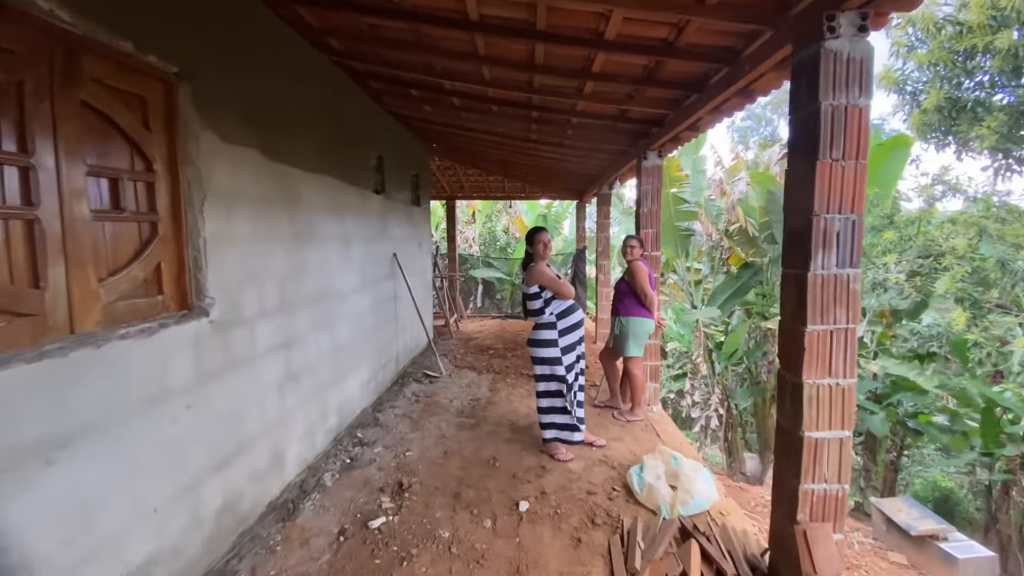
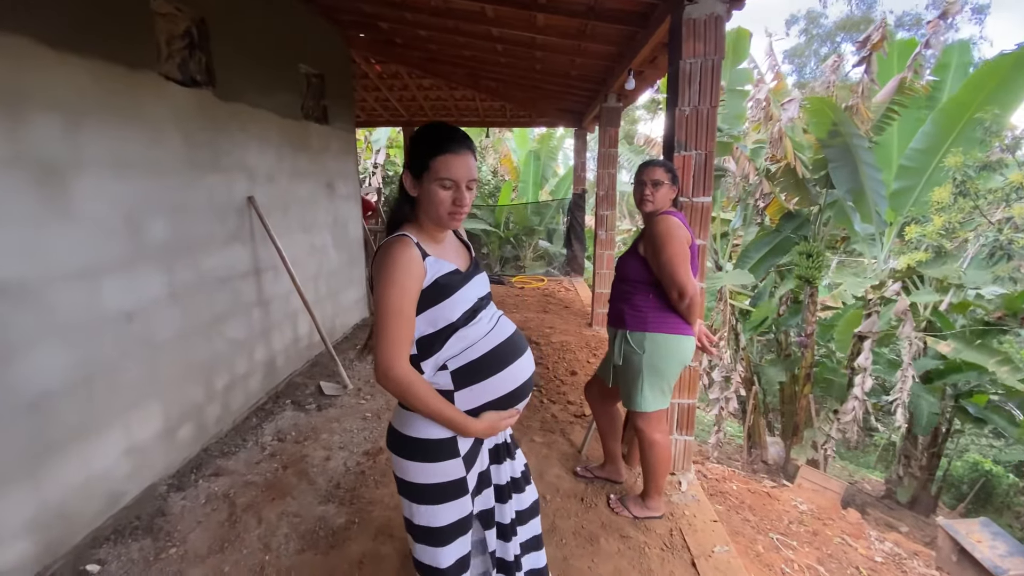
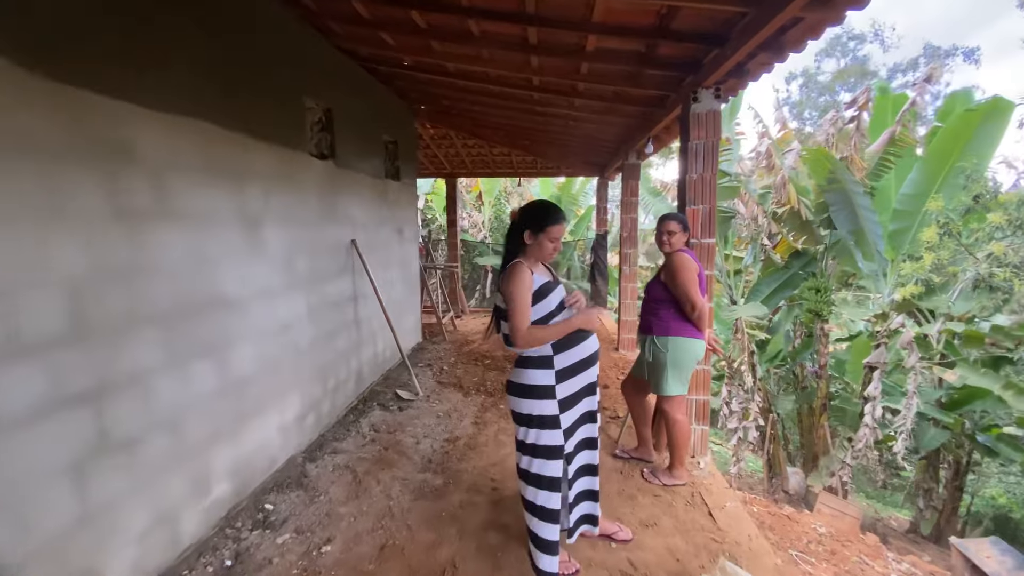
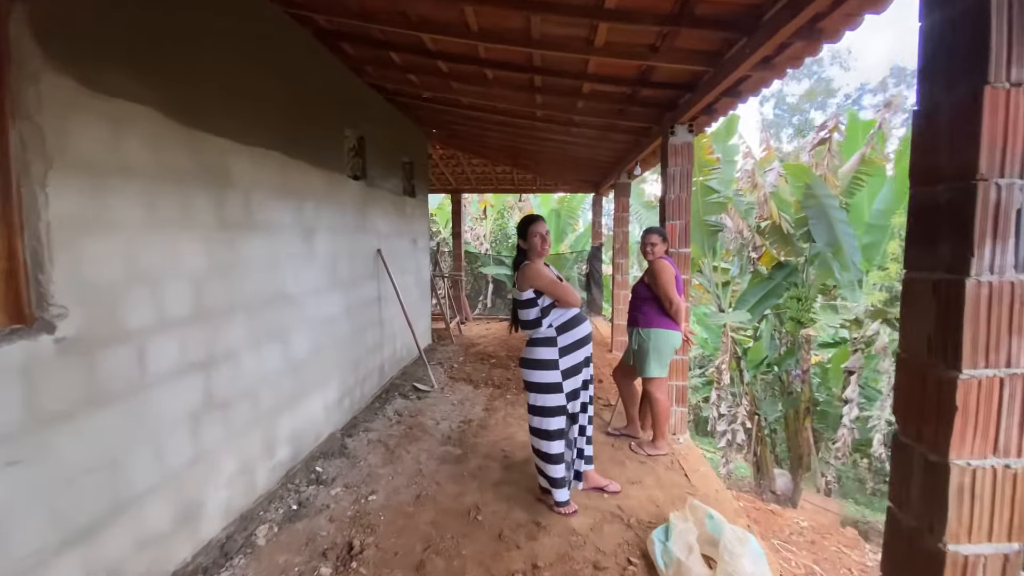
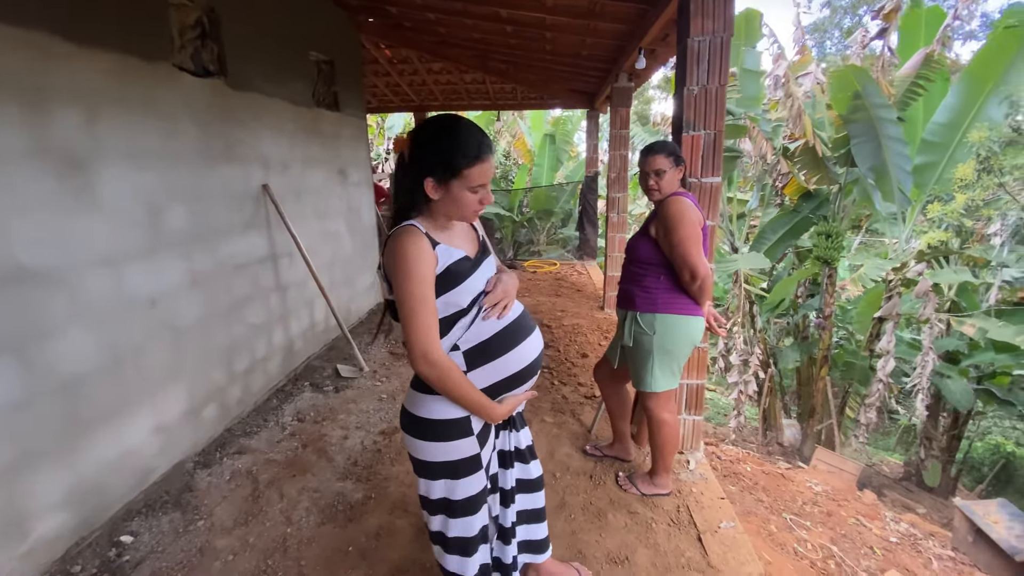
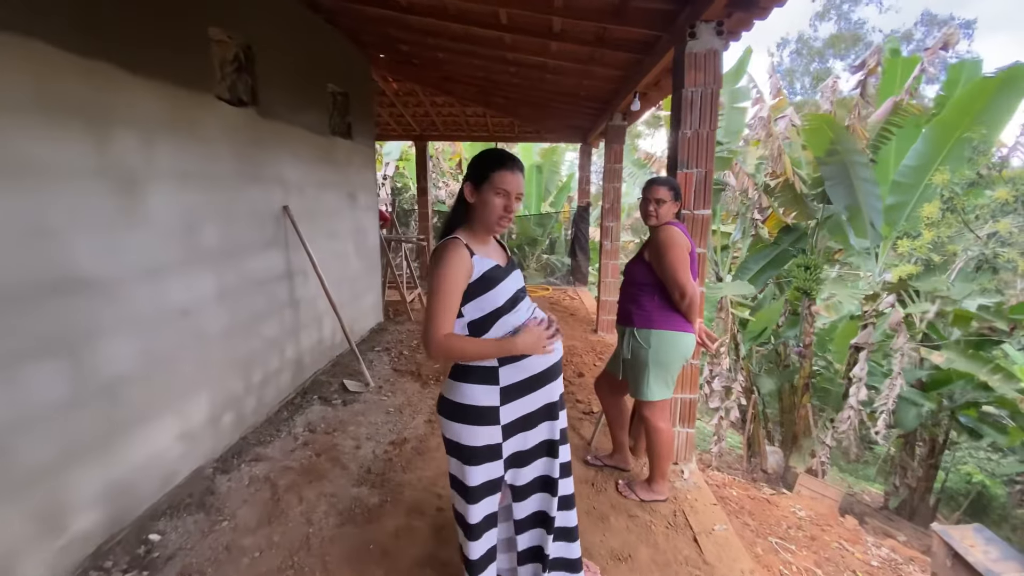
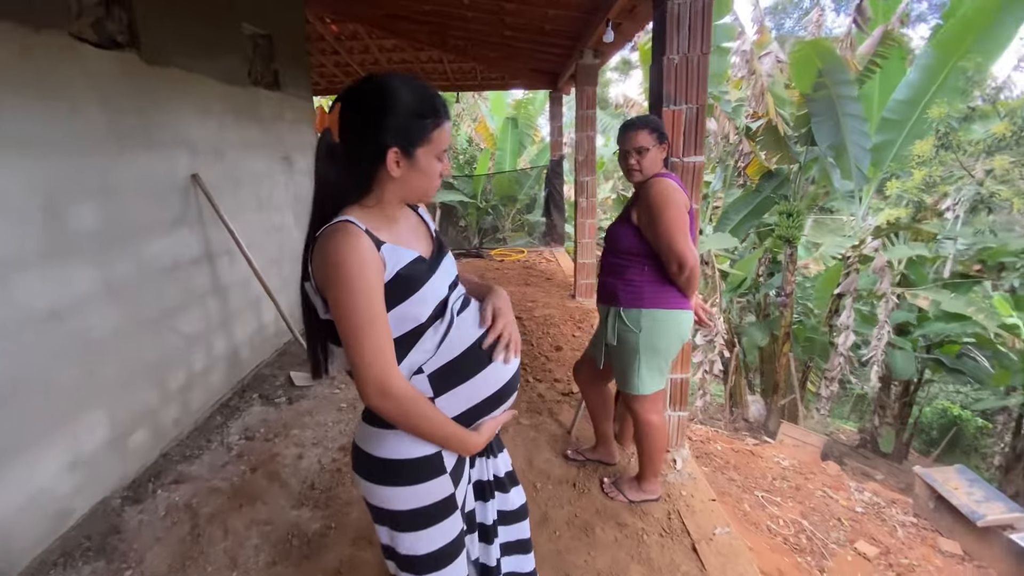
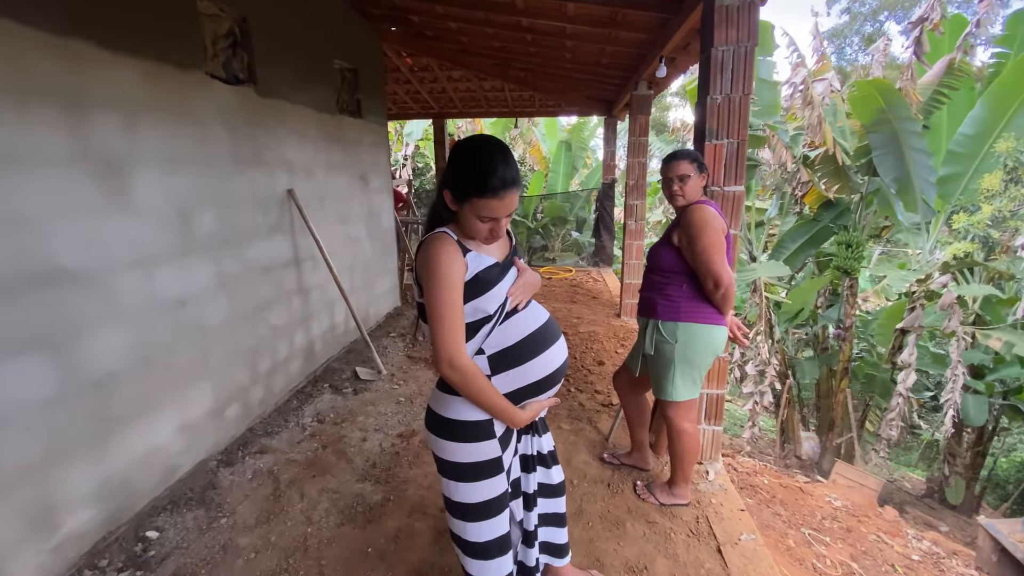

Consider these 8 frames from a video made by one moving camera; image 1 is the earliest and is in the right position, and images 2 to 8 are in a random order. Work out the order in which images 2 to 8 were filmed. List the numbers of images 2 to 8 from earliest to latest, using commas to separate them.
4, 3, 6, 2, 8, 5, 7
